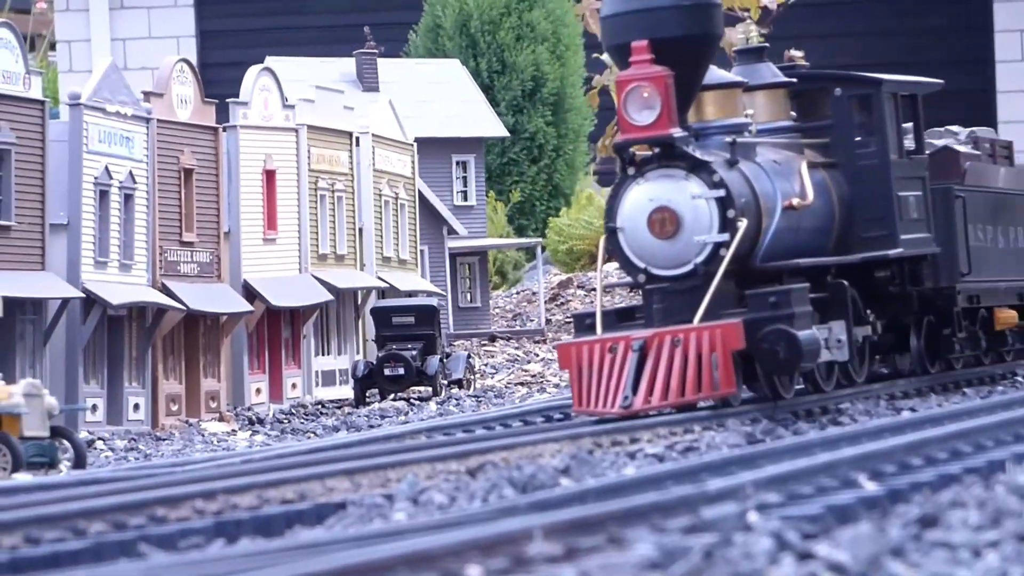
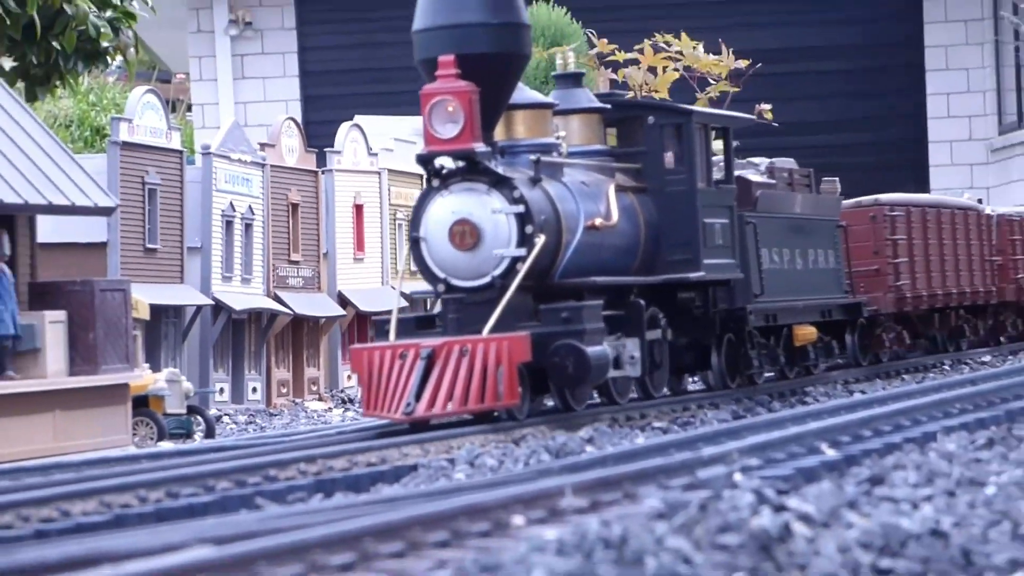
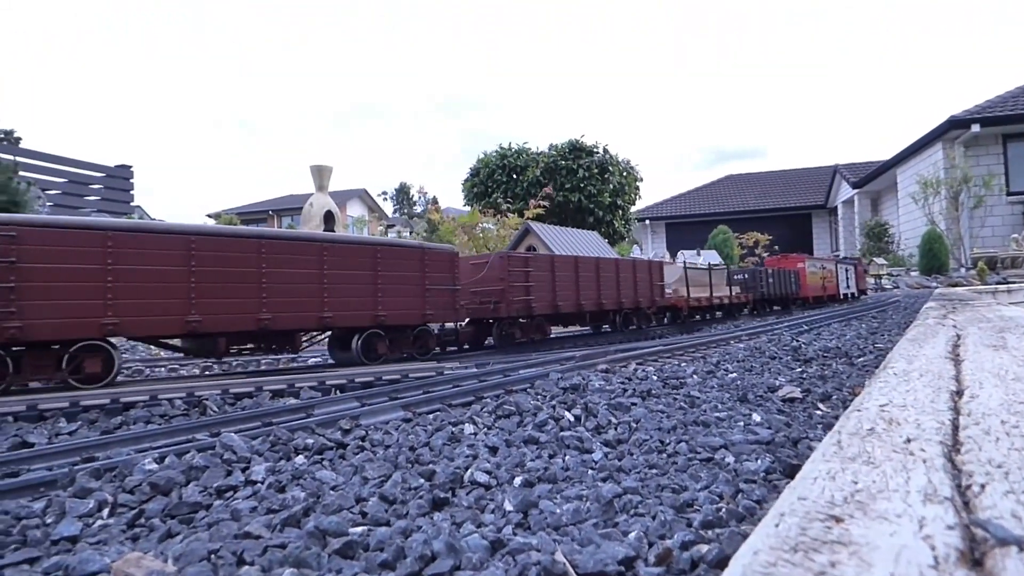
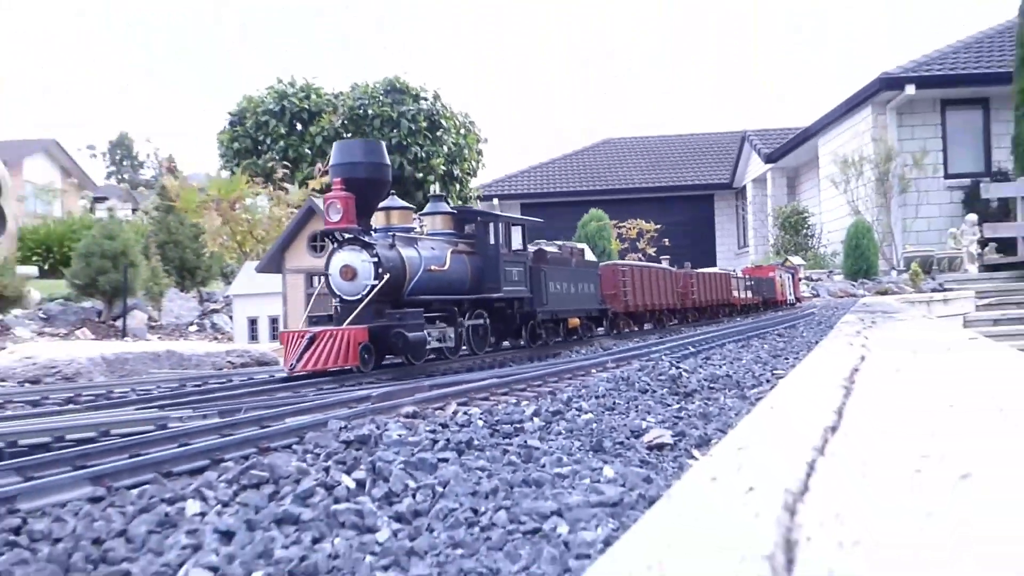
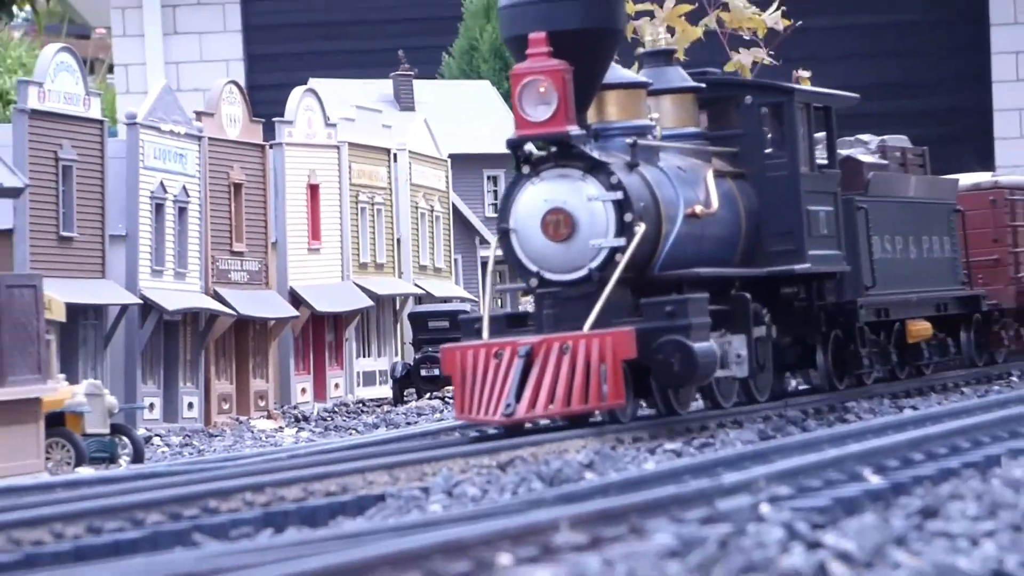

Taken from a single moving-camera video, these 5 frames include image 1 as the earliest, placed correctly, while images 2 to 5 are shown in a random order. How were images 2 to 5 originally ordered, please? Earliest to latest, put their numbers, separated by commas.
5, 2, 4, 3
